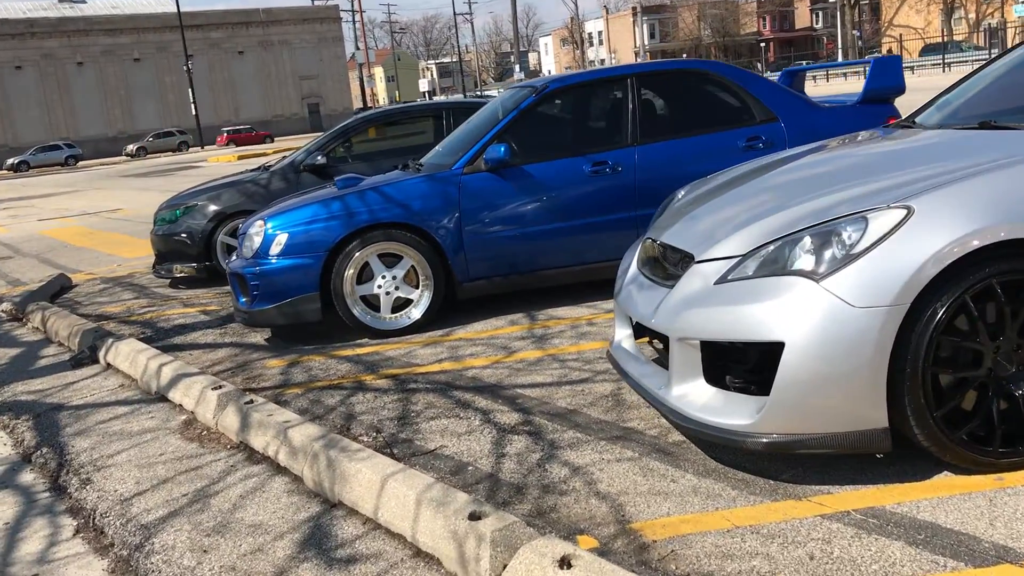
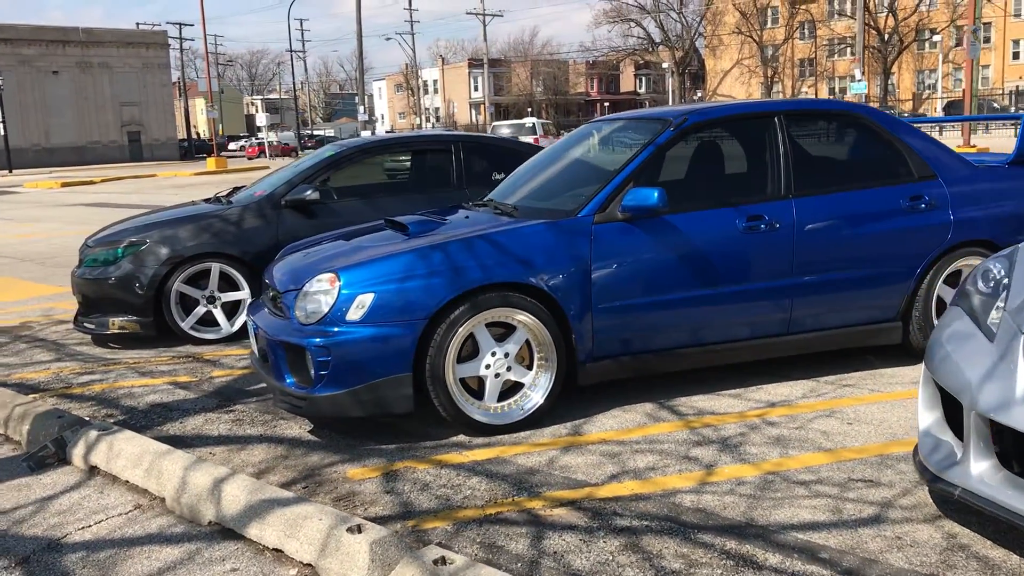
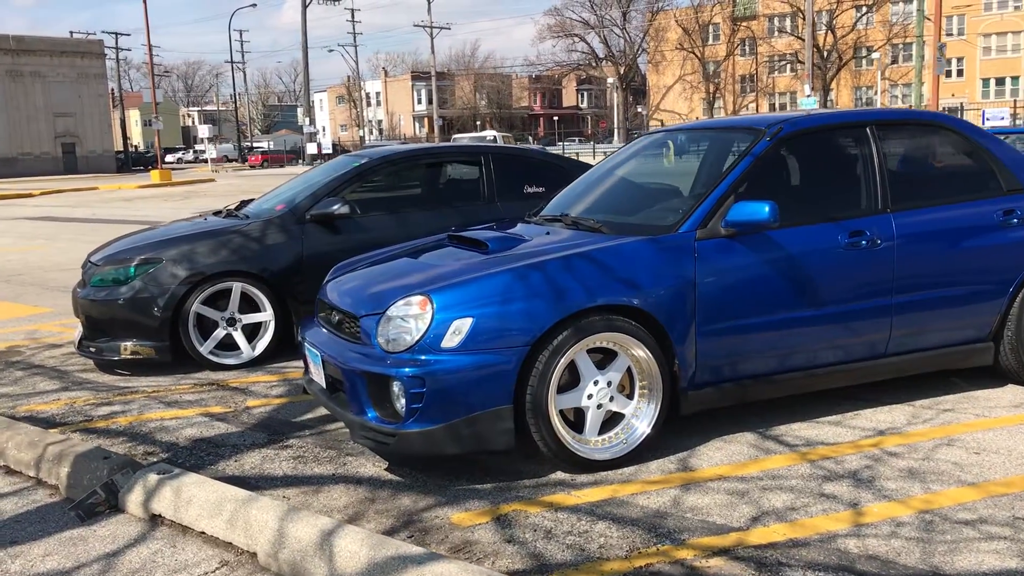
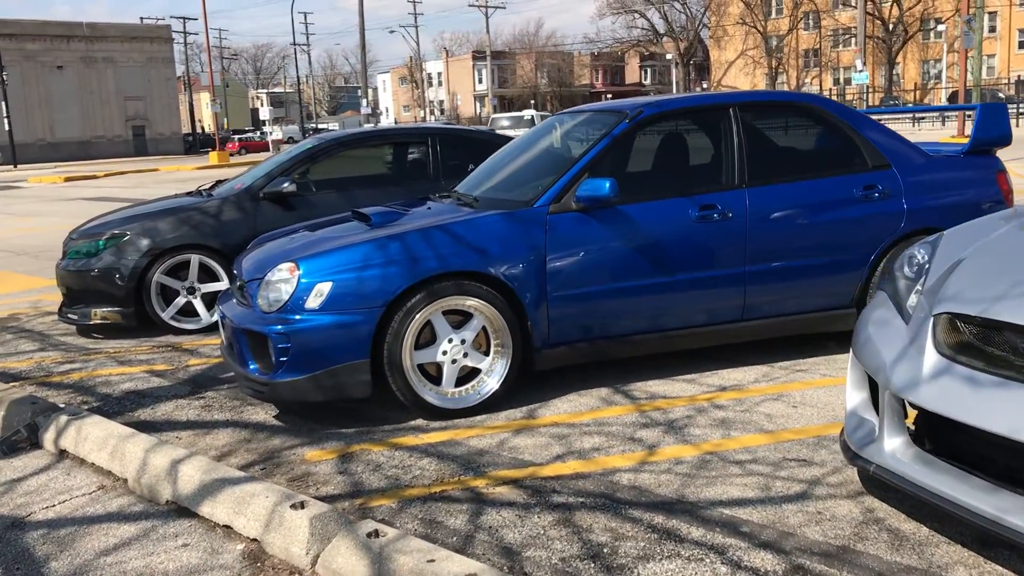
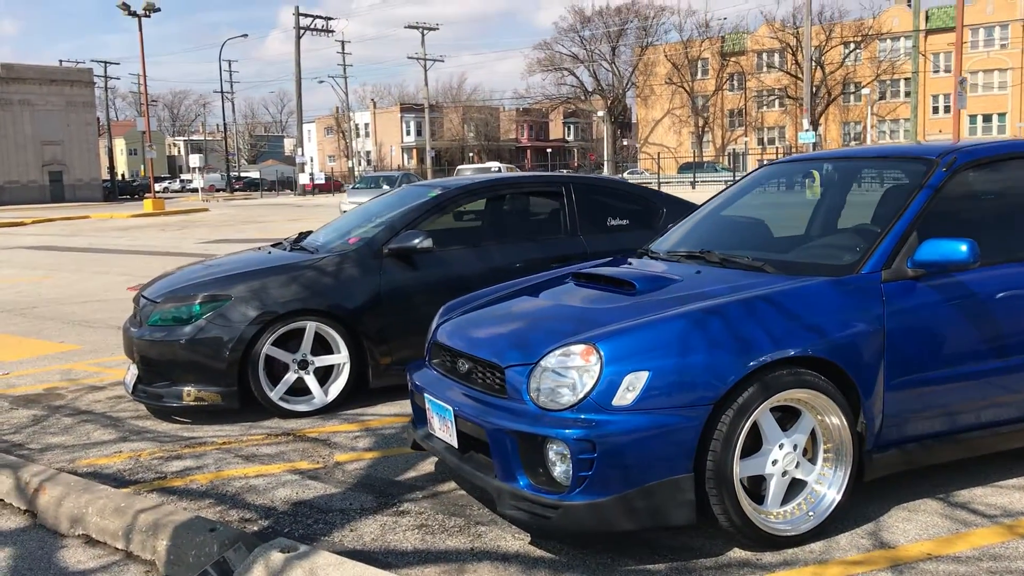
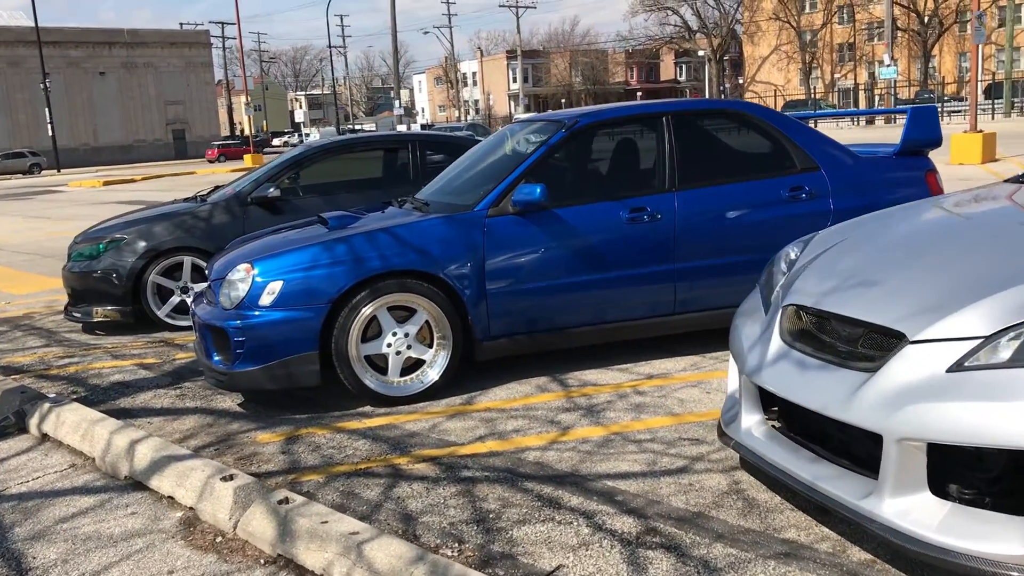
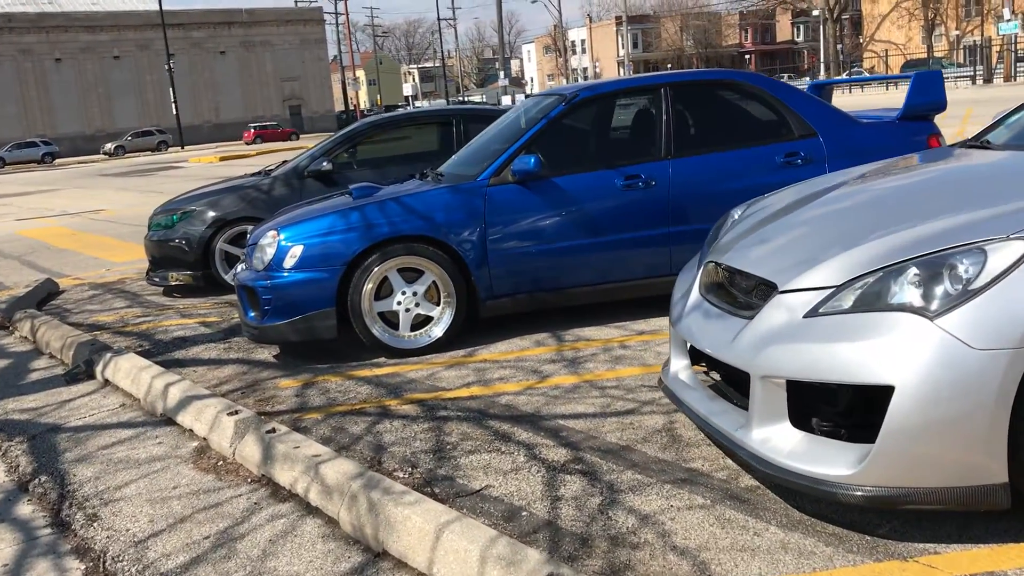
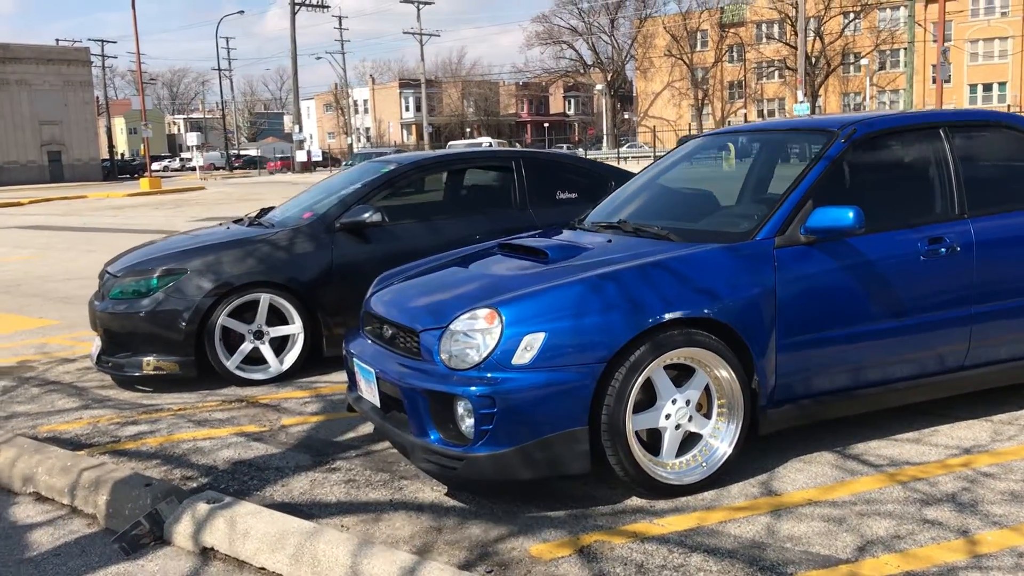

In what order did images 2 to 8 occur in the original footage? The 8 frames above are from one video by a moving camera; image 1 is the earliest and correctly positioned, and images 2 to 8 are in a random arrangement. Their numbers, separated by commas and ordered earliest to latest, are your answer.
7, 6, 4, 2, 3, 8, 5
